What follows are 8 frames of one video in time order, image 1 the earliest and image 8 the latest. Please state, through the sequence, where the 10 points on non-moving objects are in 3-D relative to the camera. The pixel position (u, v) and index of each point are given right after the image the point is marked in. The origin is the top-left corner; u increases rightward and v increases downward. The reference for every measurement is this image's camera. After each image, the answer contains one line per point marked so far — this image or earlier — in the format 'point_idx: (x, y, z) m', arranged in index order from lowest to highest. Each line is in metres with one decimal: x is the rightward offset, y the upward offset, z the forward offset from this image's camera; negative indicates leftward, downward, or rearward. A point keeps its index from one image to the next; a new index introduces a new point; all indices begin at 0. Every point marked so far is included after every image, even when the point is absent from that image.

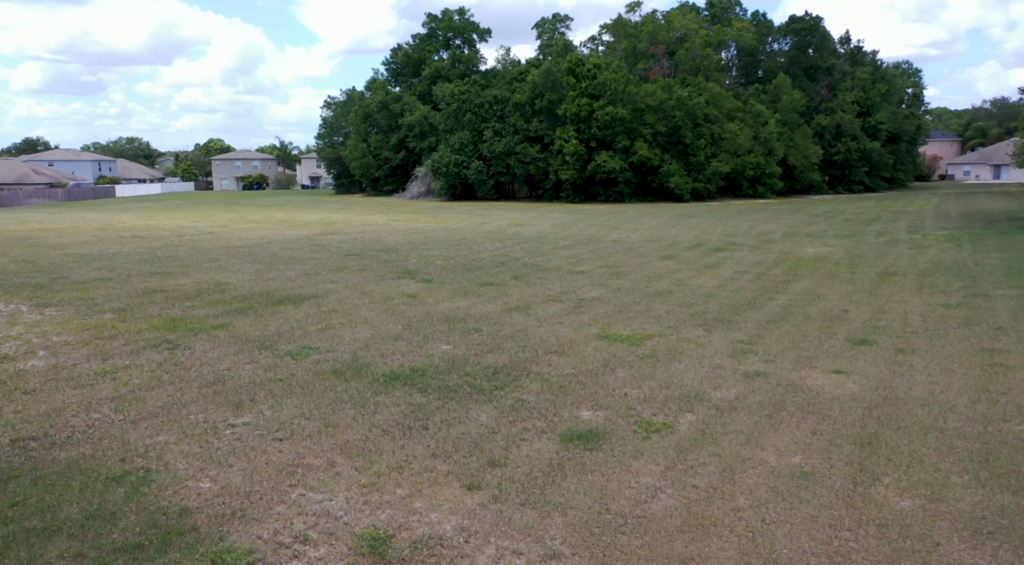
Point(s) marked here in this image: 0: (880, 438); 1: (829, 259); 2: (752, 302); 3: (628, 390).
0: (+2.7, -1.2, +5.8) m
1: (+6.6, +0.5, +16.3) m
2: (+3.6, -0.3, +11.6) m
3: (+1.1, -1.0, +7.3) m
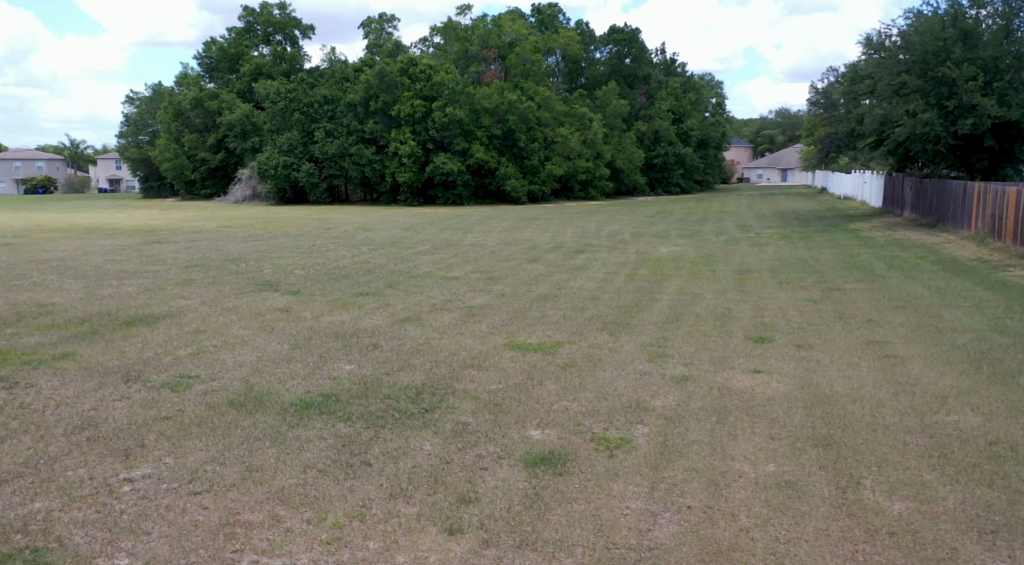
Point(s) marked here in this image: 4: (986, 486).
0: (+2.4, -1.2, +5.9) m
1: (+3.7, +0.6, +17.0) m
2: (+1.9, -0.3, +11.8) m
3: (+0.5, -1.1, +7.0) m
4: (+3.0, -1.3, +4.8) m
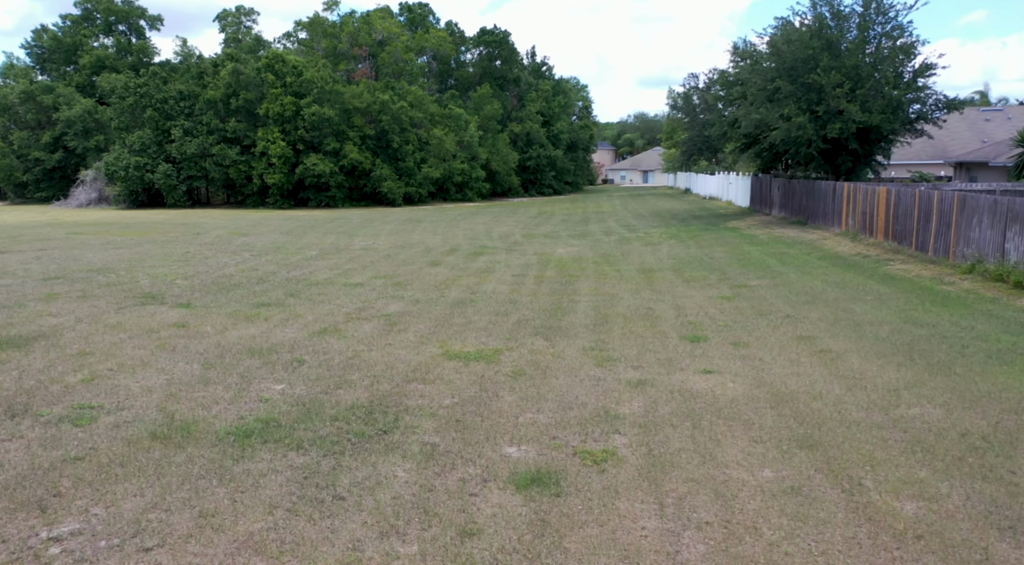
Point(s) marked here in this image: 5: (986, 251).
0: (+2.3, -1.2, +5.9) m
1: (+1.6, +0.6, +17.0) m
2: (+0.7, -0.3, +11.6) m
3: (+0.2, -1.1, +6.7) m
4: (+3.0, -1.2, +4.9) m
5: (+6.9, +0.5, +11.6) m
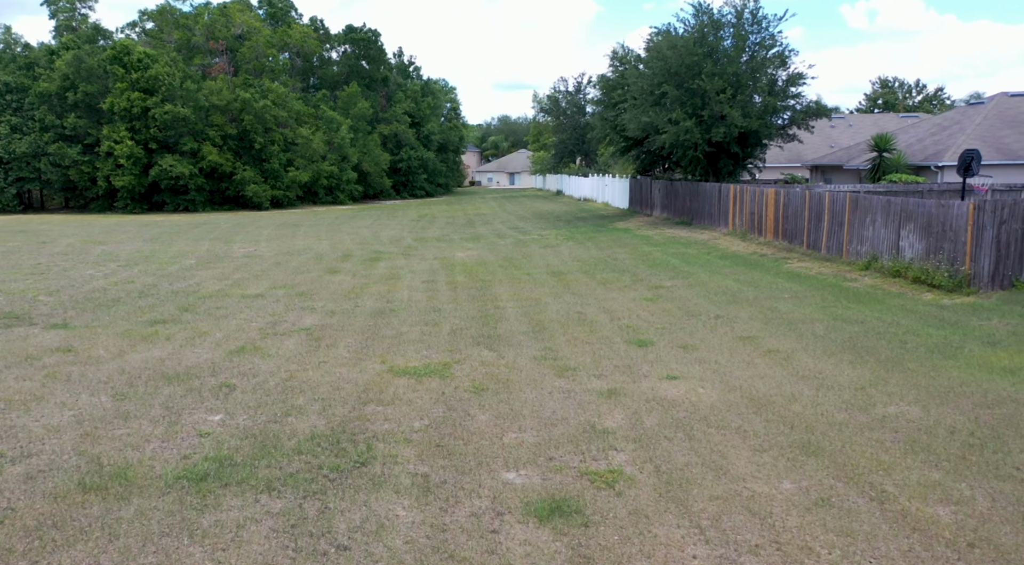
0: (+2.3, -1.2, +5.8) m
1: (-0.5, +0.5, +16.6) m
2: (-0.4, -0.4, +11.1) m
3: (0.0, -1.2, +6.2) m
4: (+3.1, -1.2, +5.0) m
5: (+5.8, +0.5, +12.3) m
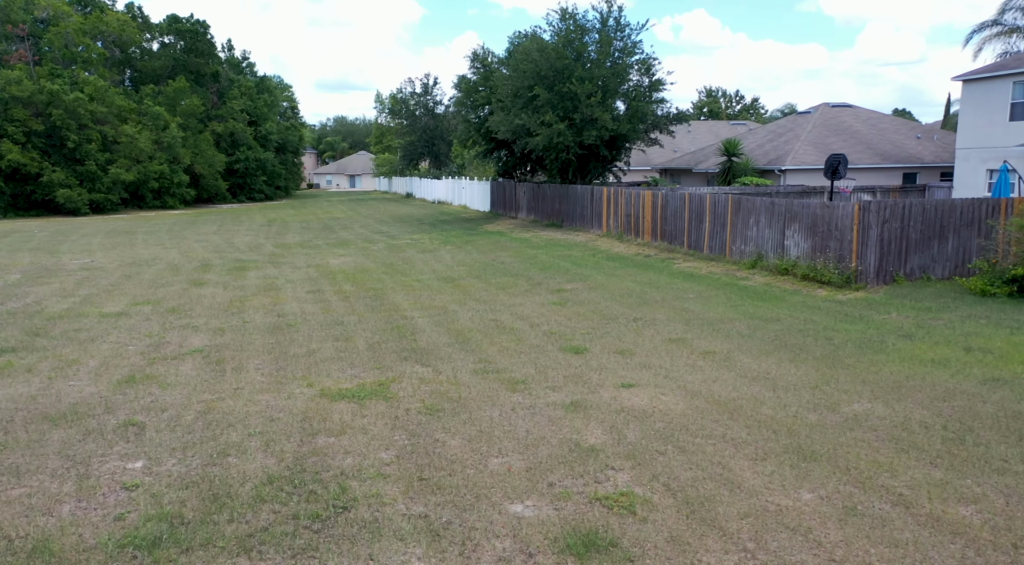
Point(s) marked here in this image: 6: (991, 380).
0: (+2.2, -1.2, +5.8) m
1: (-2.9, +0.3, +15.7) m
2: (-1.5, -0.5, +10.4) m
3: (-0.1, -1.3, +5.7) m
4: (+3.2, -1.2, +5.2) m
5: (+4.1, +0.6, +12.9) m
6: (+4.2, -0.9, +6.9) m
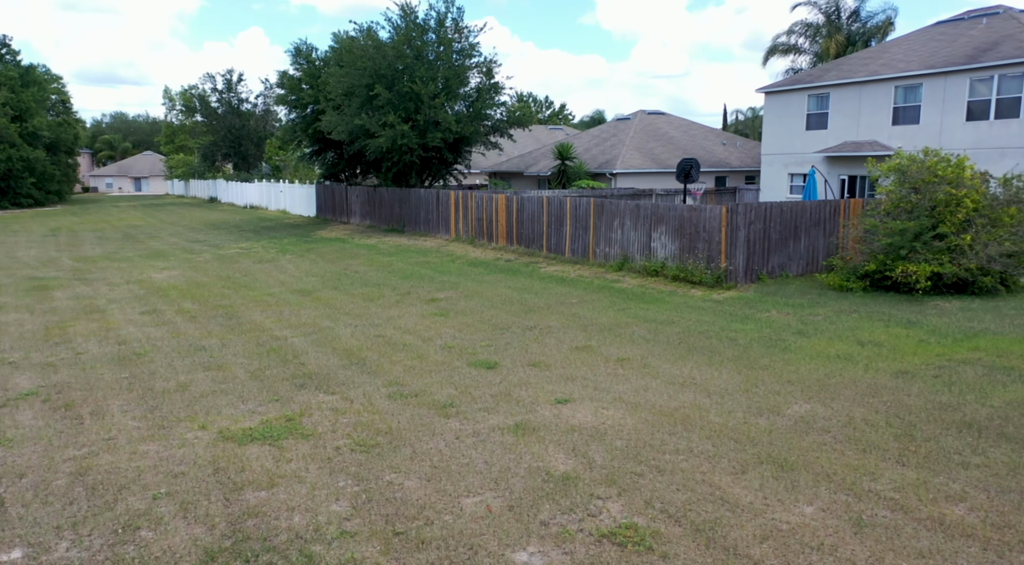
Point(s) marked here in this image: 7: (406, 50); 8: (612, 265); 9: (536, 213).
0: (+1.9, -1.3, +5.7) m
1: (-5.6, 0.0, +14.0) m
2: (-2.9, -0.7, +9.2) m
3: (-0.2, -1.4, +5.0) m
4: (+3.0, -1.2, +5.4) m
5: (+2.0, +0.5, +13.0) m
6: (+3.6, -0.8, +7.3) m
7: (-2.6, +5.7, +19.3) m
8: (+1.7, +0.3, +13.1) m
9: (+0.5, +1.3, +15.3) m
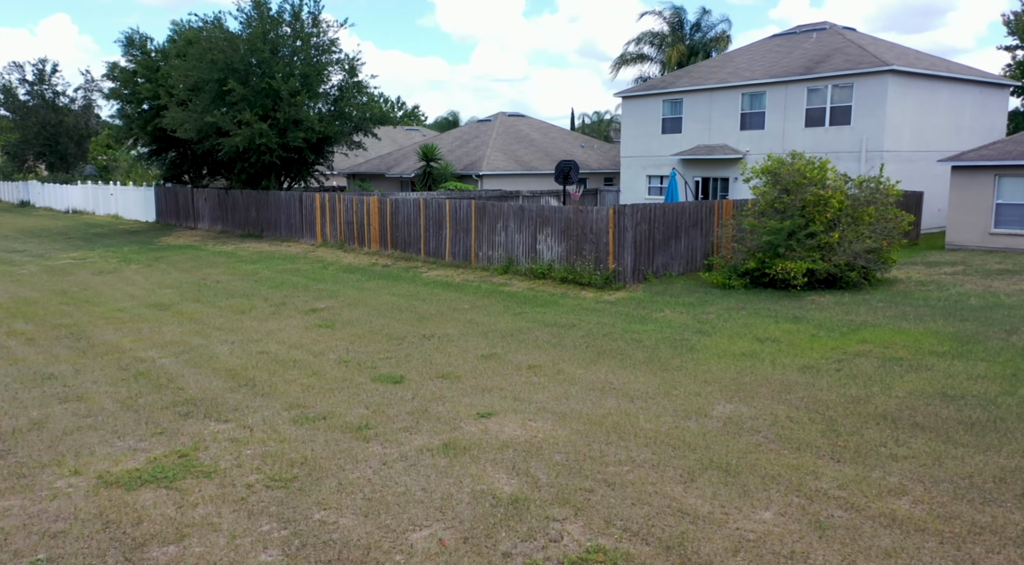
0: (+1.5, -1.3, +5.6) m
1: (-7.5, -0.2, +12.3) m
2: (-3.9, -0.9, +8.1) m
3: (-0.5, -1.5, +4.5) m
4: (+2.6, -1.2, +5.5) m
5: (0.0, +0.5, +12.8) m
6: (+2.8, -0.8, +7.5) m
7: (-5.8, +5.5, +18.1) m
8: (-0.2, +0.2, +12.8) m
9: (-1.9, +1.2, +14.8) m
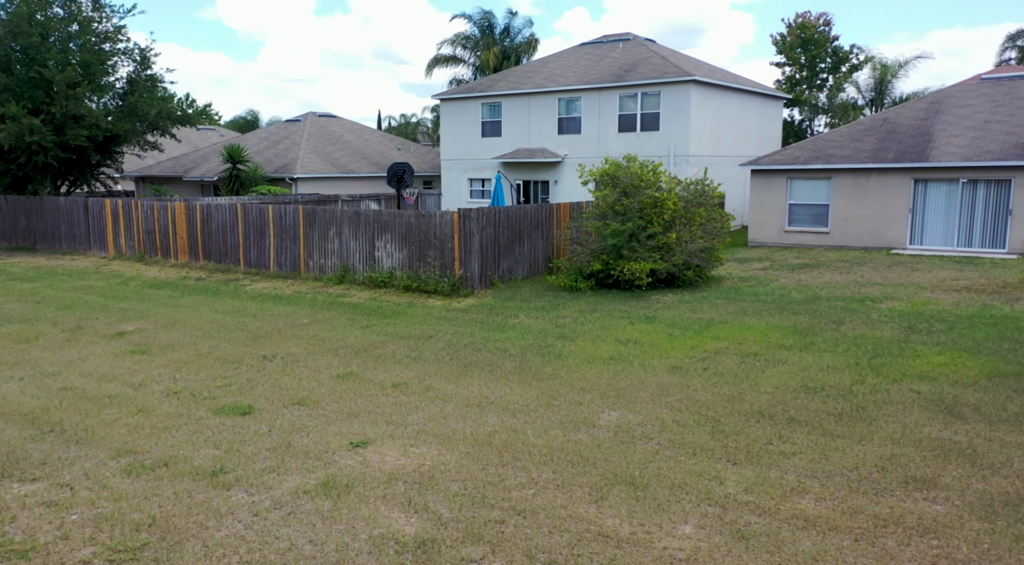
0: (+0.7, -1.3, +5.3) m
1: (-9.7, -0.6, +9.7) m
2: (-5.1, -1.1, +6.5) m
3: (-0.9, -1.6, +3.8) m
4: (+1.9, -1.2, +5.5) m
5: (-2.5, +0.3, +12.0) m
6: (+1.6, -0.8, +7.5) m
7: (-9.6, +5.1, +15.6) m
8: (-2.7, +0.1, +11.9) m
9: (-4.9, +1.0, +13.4) m
